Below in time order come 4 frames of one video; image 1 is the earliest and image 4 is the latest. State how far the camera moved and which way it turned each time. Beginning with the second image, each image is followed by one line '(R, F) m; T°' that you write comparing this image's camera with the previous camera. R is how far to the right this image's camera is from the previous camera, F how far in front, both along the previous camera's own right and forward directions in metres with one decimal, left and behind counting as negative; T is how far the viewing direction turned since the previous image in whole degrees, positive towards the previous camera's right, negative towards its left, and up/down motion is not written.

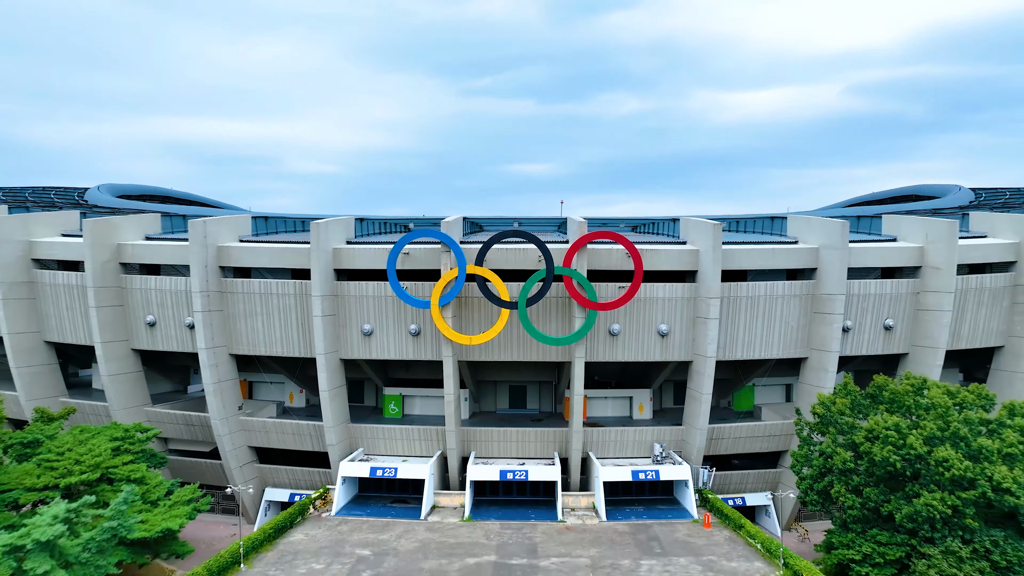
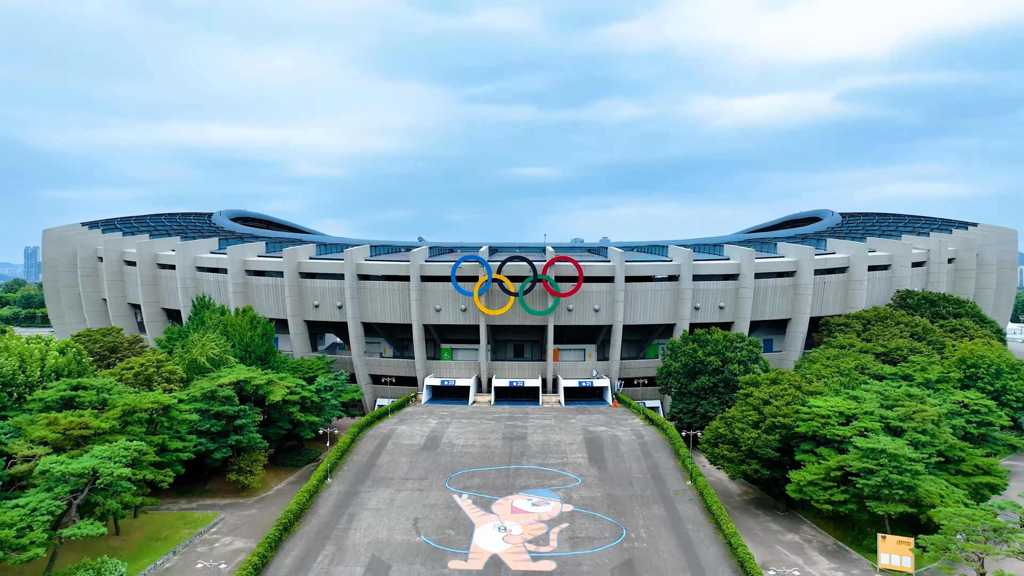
(-0.3, -25.3) m; 0°
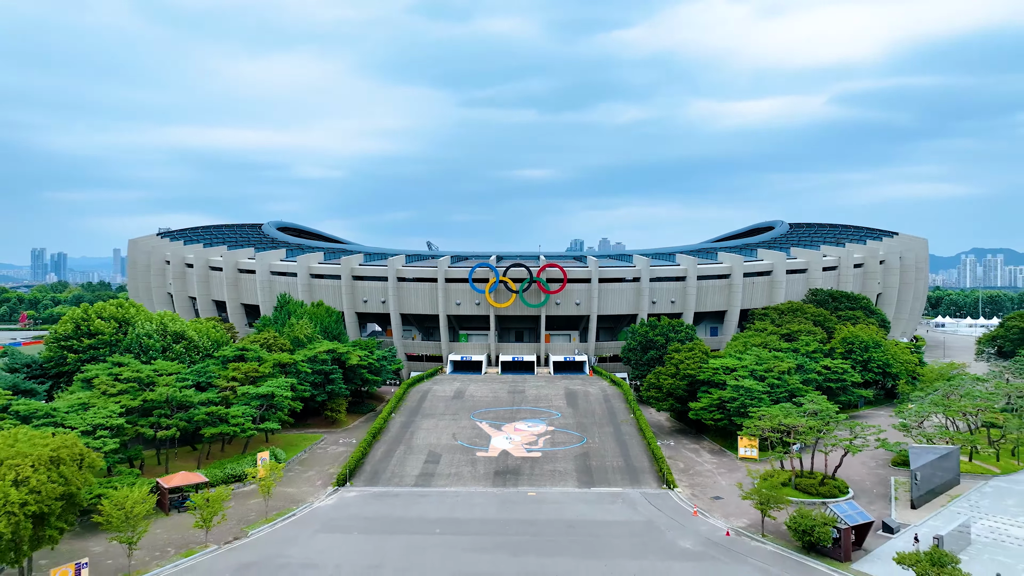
(-0.1, -17.7) m; 0°
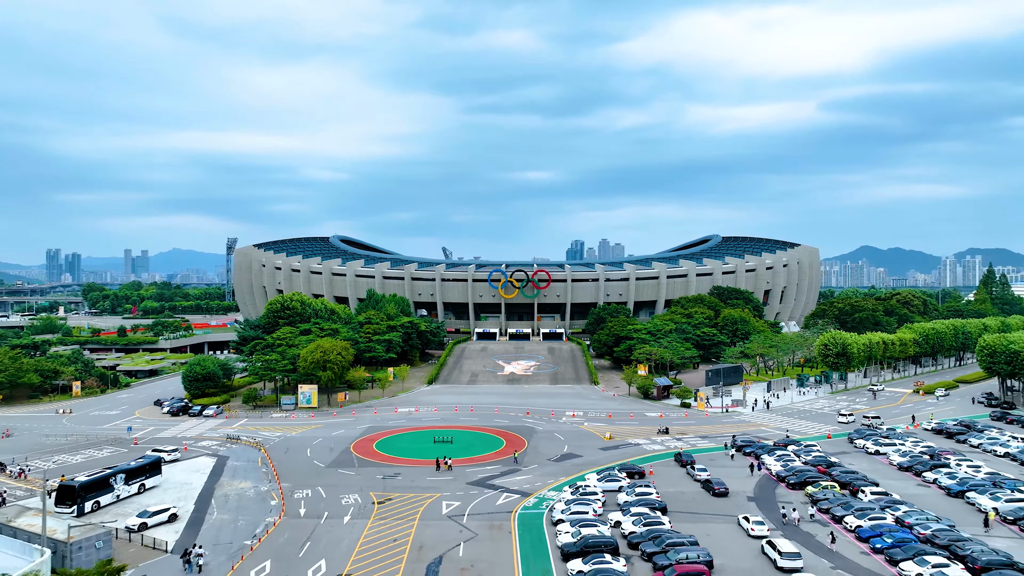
(-0.2, -39.0) m; 0°
